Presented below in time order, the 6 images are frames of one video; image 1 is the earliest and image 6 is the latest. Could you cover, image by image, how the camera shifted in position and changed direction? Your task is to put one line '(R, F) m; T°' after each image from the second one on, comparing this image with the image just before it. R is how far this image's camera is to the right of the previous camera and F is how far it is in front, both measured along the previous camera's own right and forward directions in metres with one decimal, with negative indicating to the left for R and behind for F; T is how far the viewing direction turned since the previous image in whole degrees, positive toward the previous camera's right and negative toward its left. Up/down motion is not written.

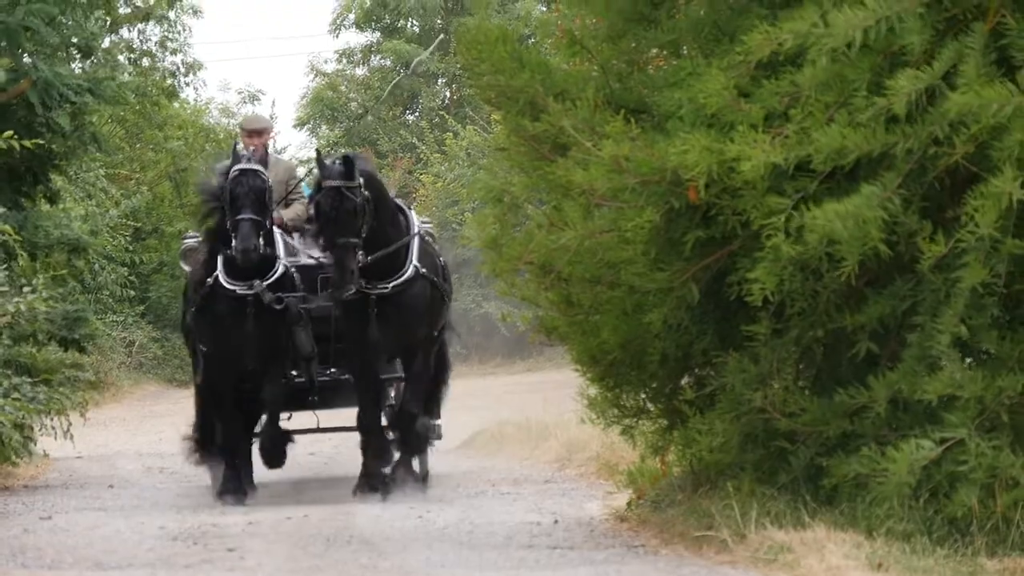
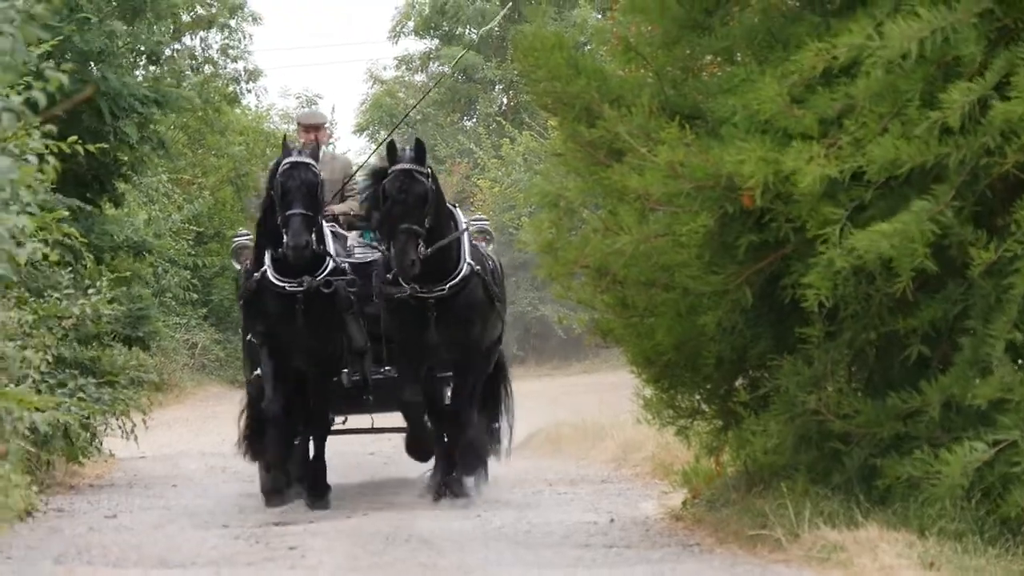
(0.0, -0.1) m; -1°
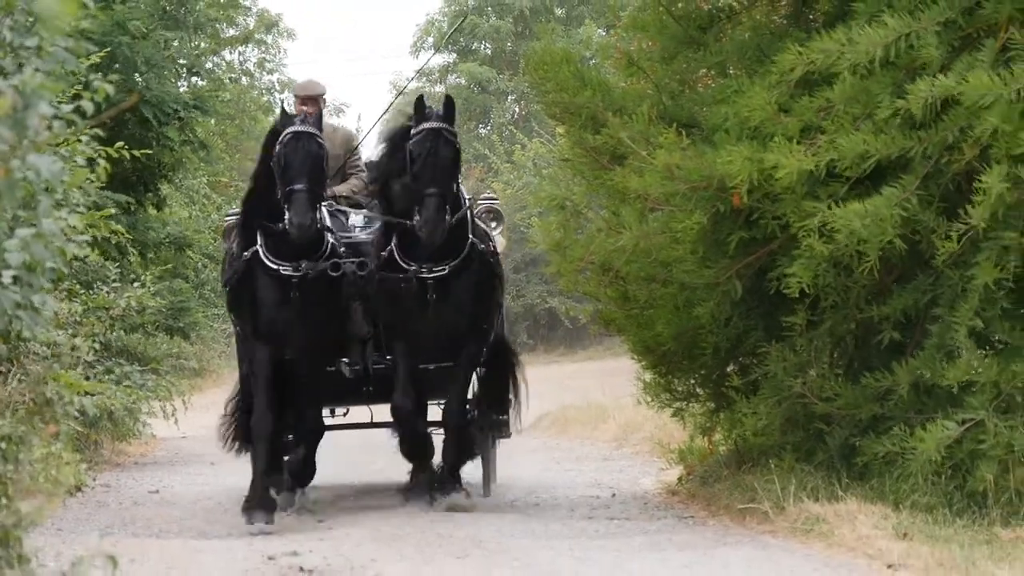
(-0.1, -0.8) m; 0°
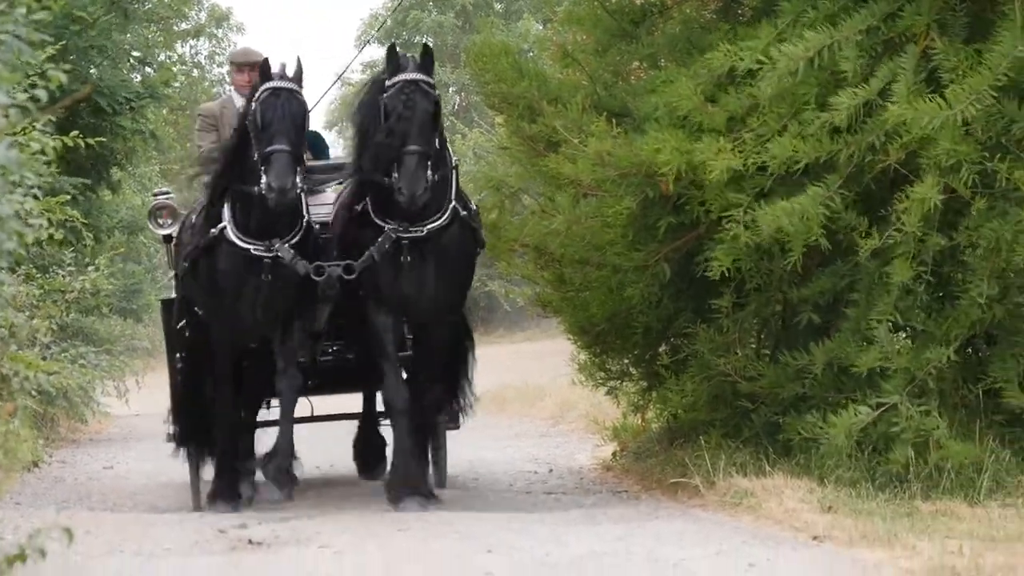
(+0.1, -0.4) m; +1°
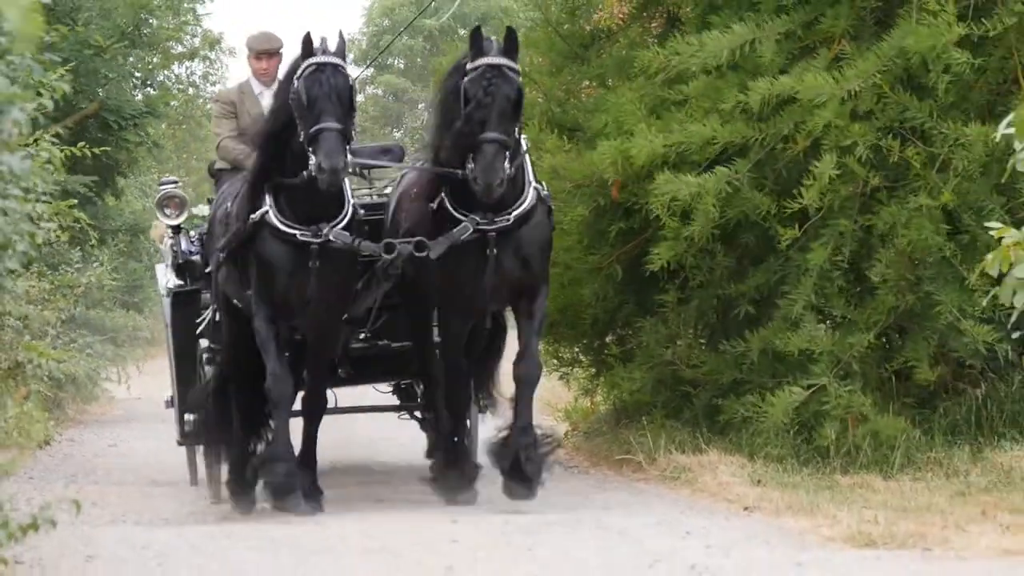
(+0.1, -1.1) m; 0°
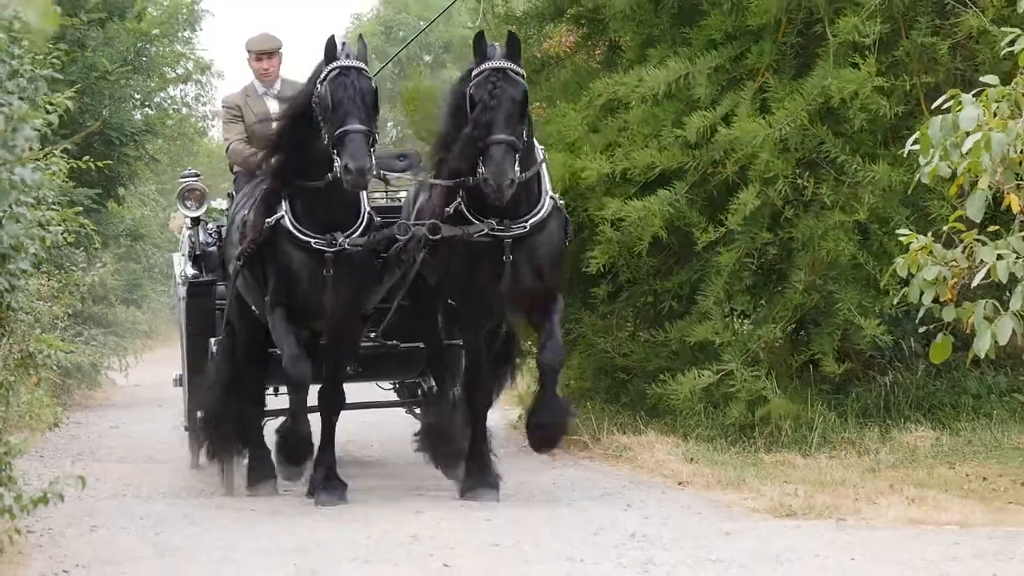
(+0.1, -1.3) m; 0°
